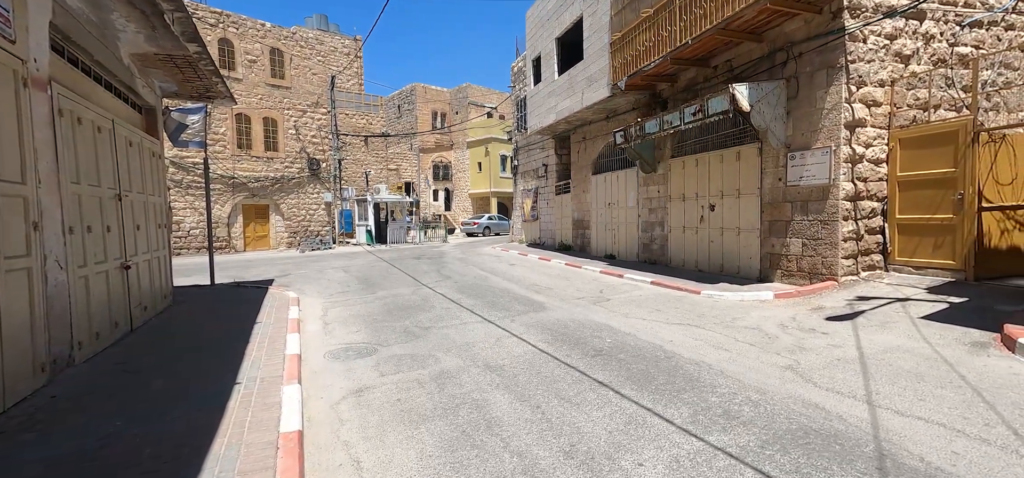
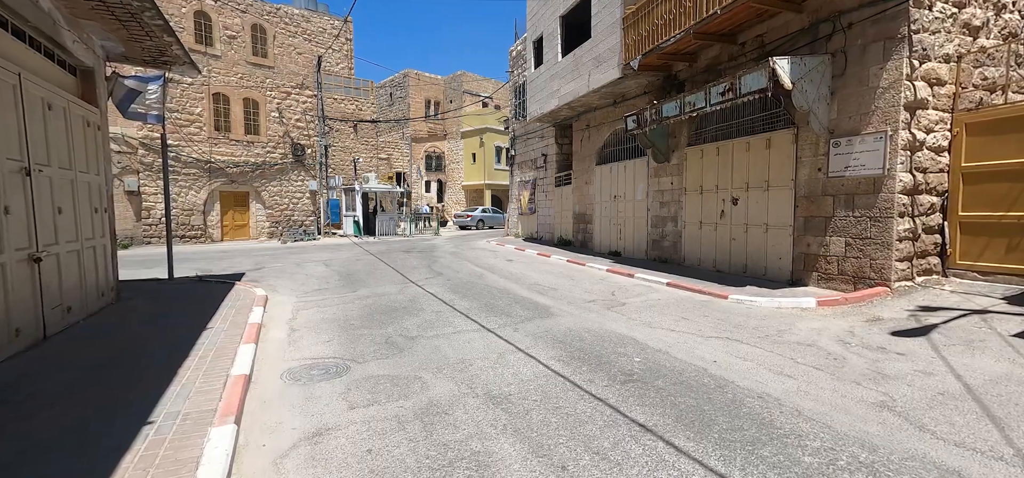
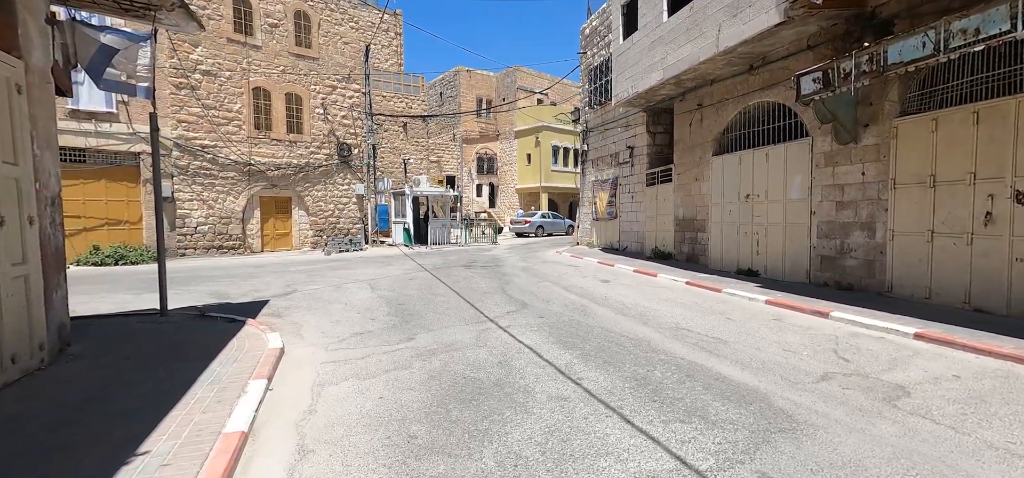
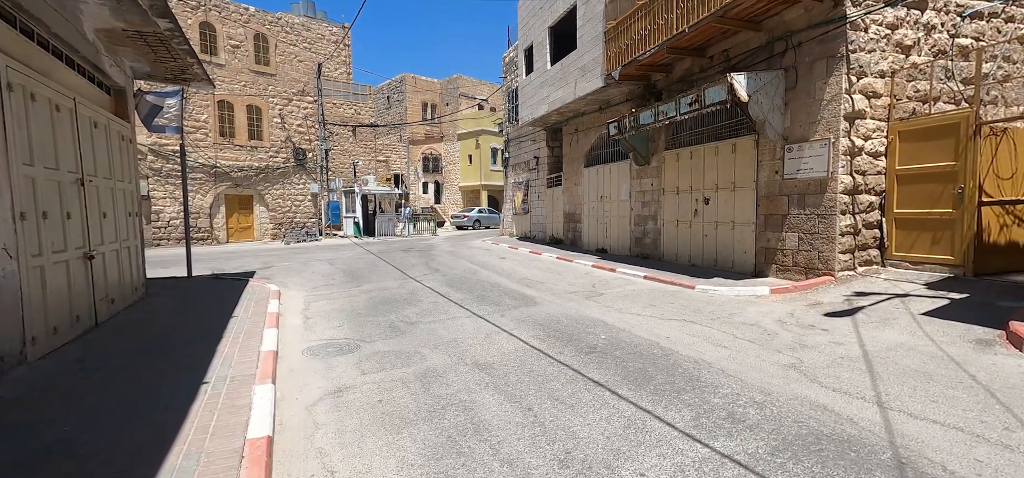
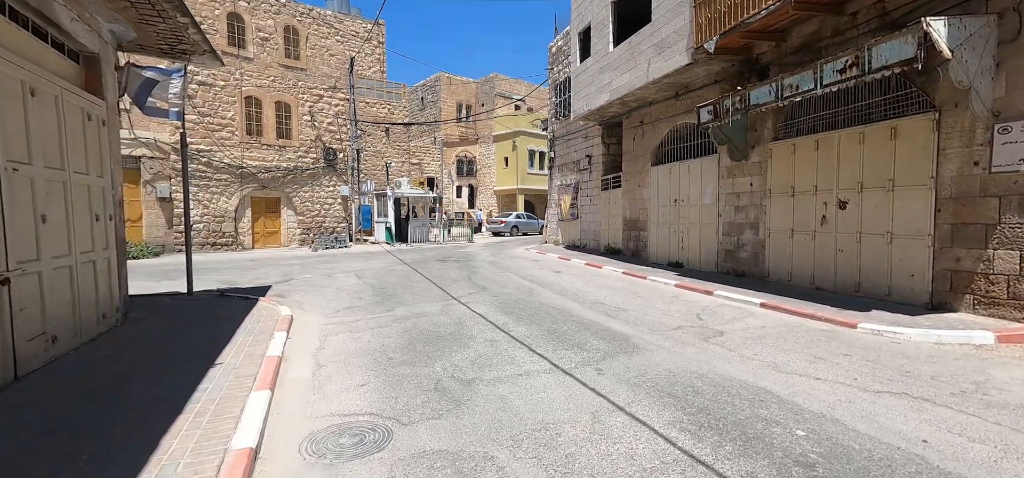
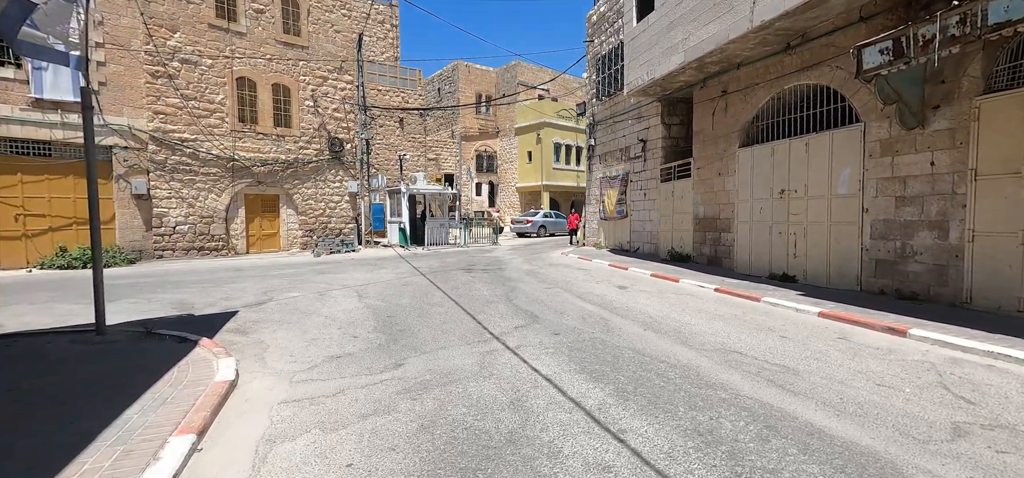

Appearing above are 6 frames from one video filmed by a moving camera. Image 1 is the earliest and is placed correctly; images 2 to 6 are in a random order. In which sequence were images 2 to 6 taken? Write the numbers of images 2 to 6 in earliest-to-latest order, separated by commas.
4, 2, 5, 3, 6
